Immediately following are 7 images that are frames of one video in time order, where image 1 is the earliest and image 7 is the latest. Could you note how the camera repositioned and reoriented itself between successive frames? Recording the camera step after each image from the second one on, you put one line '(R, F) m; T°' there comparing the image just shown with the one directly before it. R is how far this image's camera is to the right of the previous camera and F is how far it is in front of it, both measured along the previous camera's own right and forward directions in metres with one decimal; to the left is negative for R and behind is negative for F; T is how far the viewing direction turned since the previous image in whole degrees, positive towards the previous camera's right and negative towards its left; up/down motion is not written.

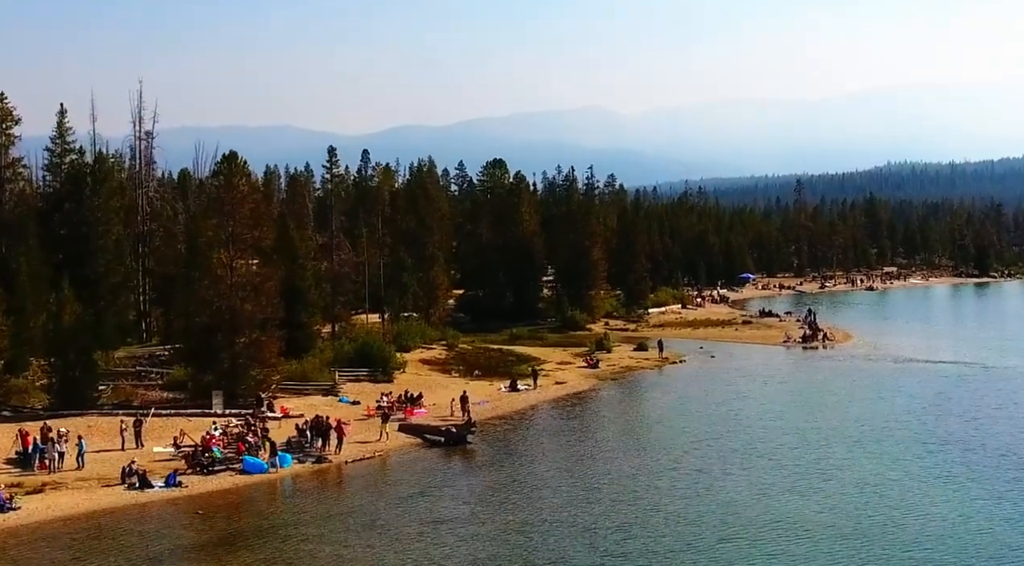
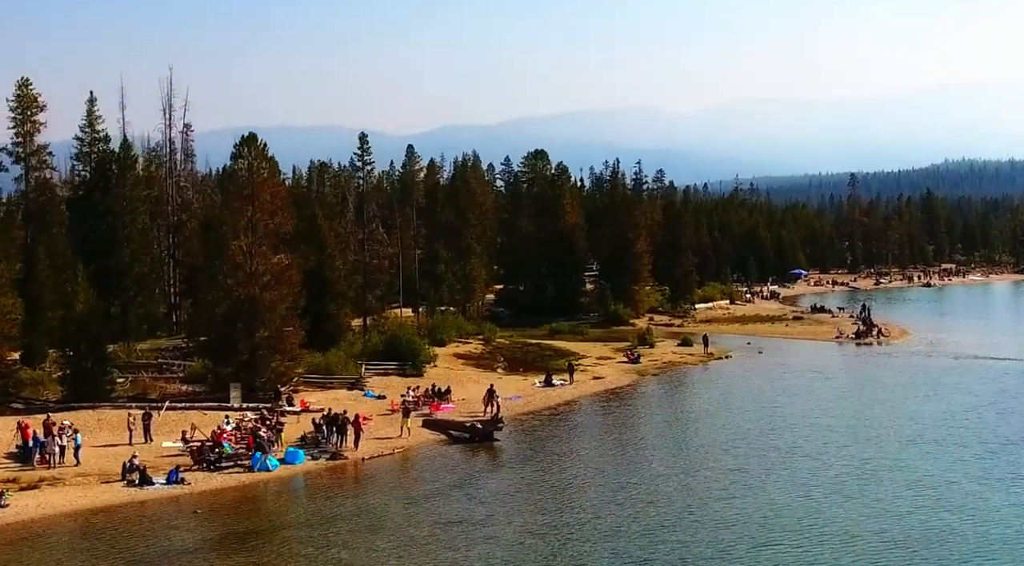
(+1.0, +3.5) m; -3°
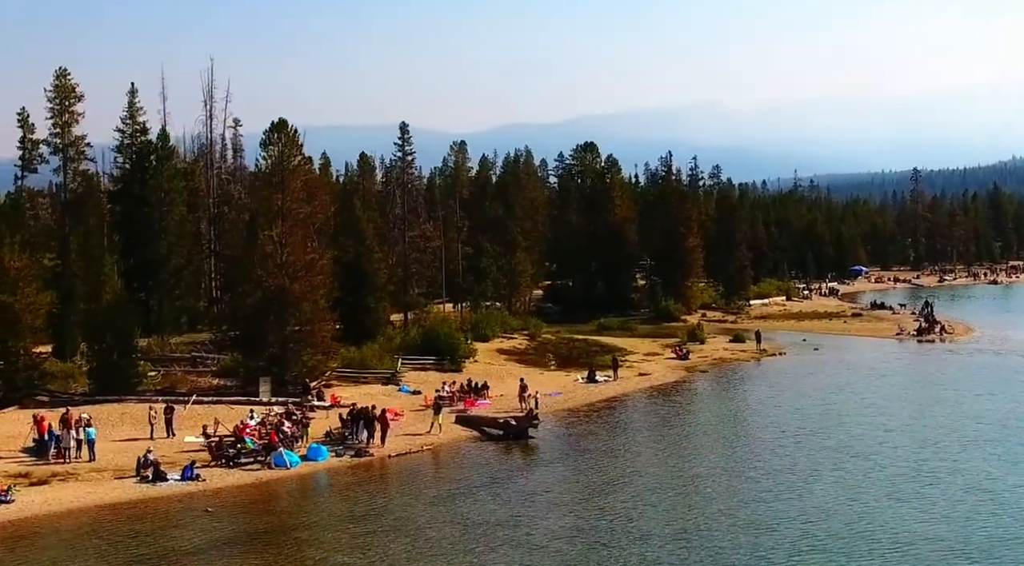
(+1.0, +2.7) m; -3°
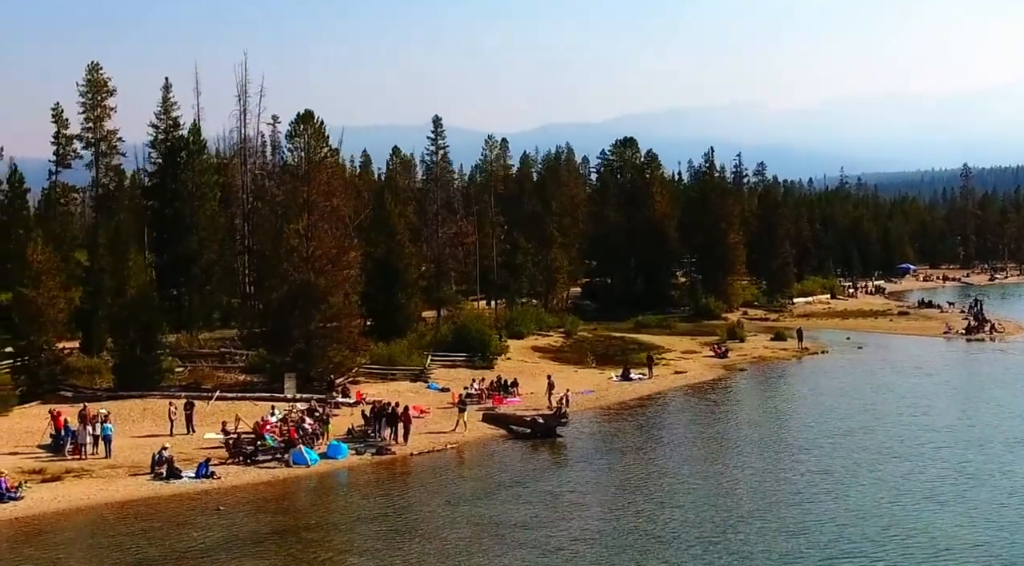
(+0.7, +1.6) m; -2°
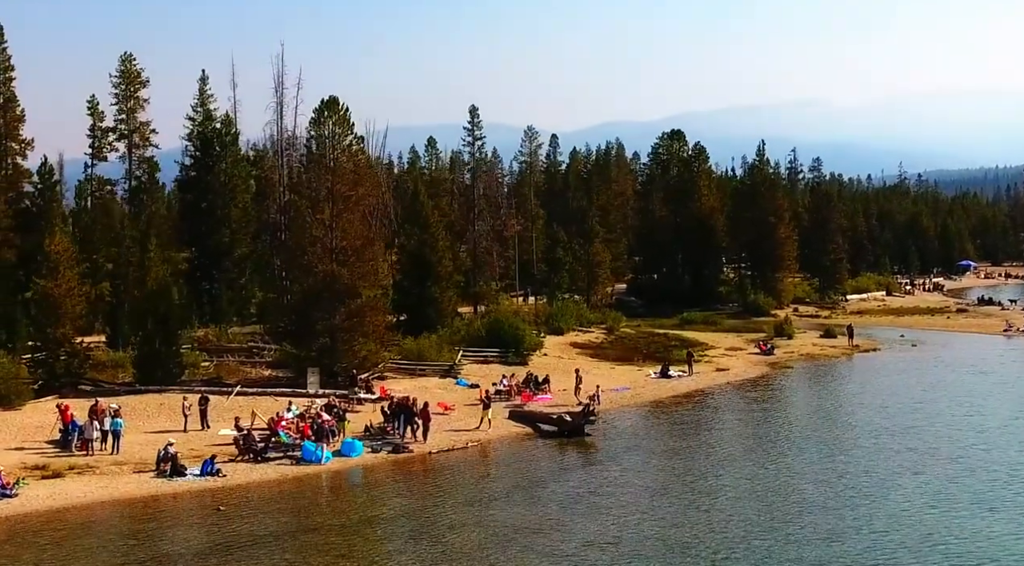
(+1.2, +2.4) m; -3°
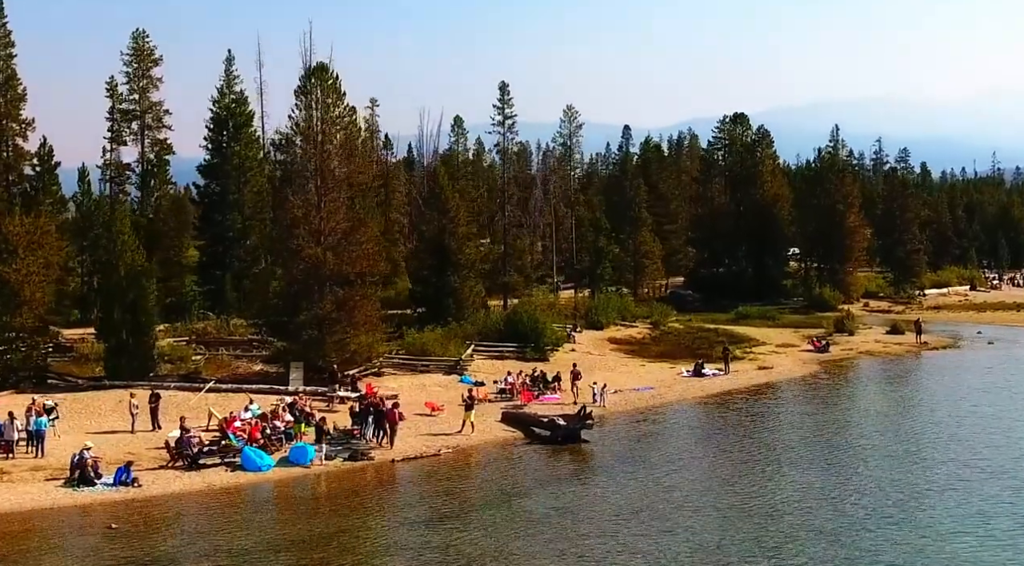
(+3.6, +6.3) m; -4°
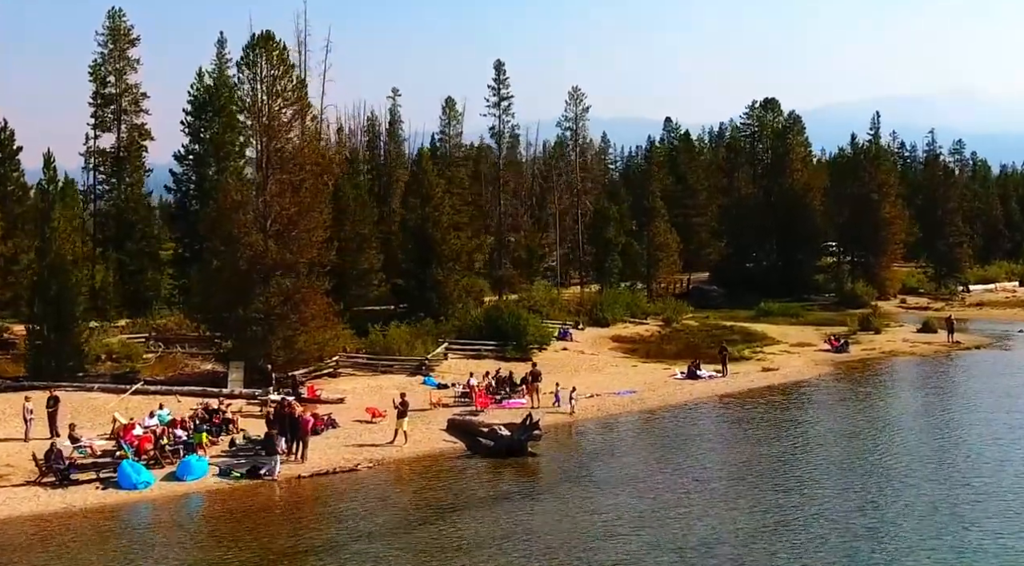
(+3.7, +5.5) m; -3°
